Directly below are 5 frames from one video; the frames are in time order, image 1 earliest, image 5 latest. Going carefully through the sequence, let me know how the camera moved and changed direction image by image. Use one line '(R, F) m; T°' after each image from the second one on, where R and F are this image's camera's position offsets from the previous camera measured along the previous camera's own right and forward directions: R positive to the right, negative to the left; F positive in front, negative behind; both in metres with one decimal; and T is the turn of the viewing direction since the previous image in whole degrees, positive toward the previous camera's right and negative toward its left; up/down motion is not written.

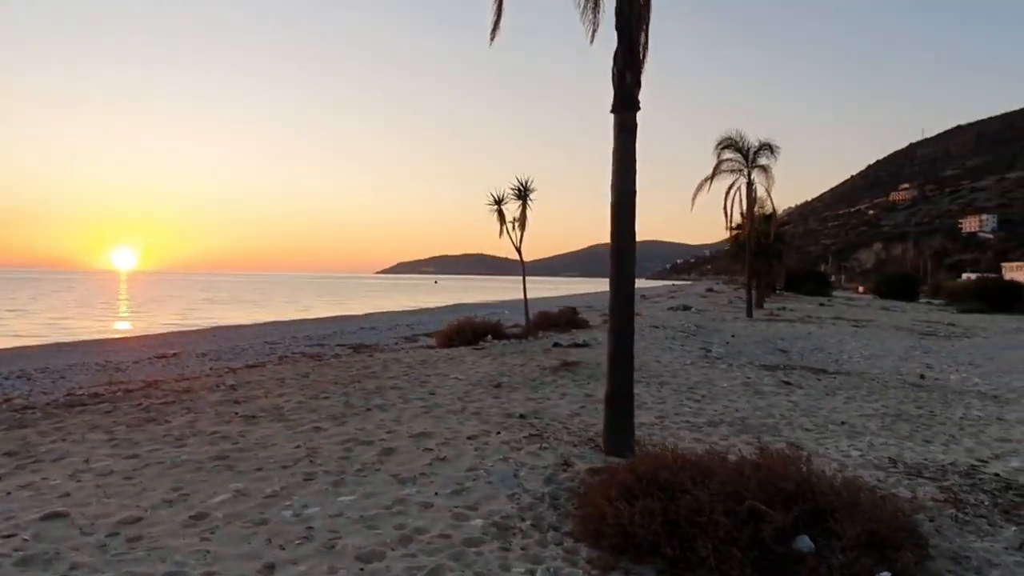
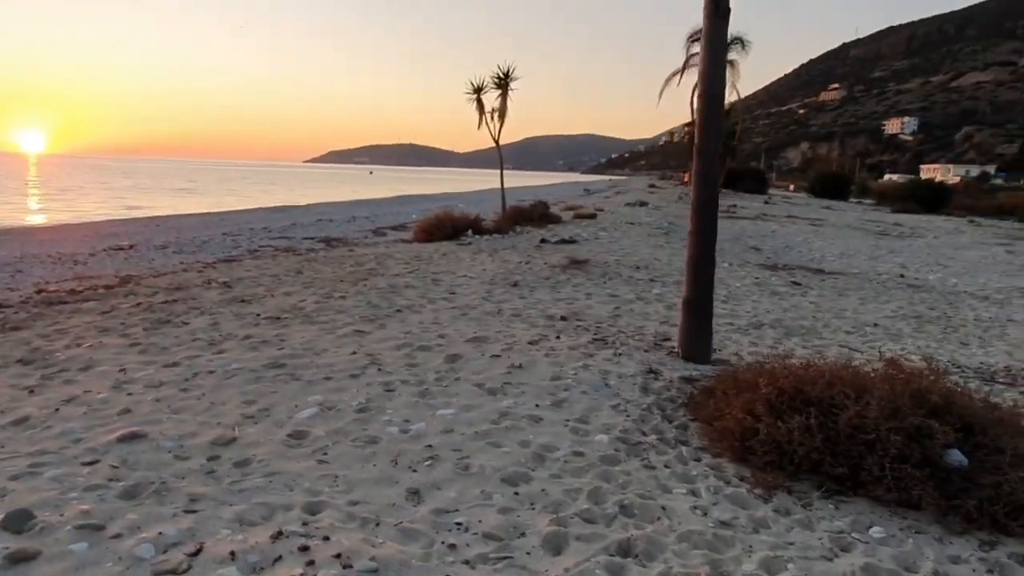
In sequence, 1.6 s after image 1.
(-1.0, +0.4) m; +5°
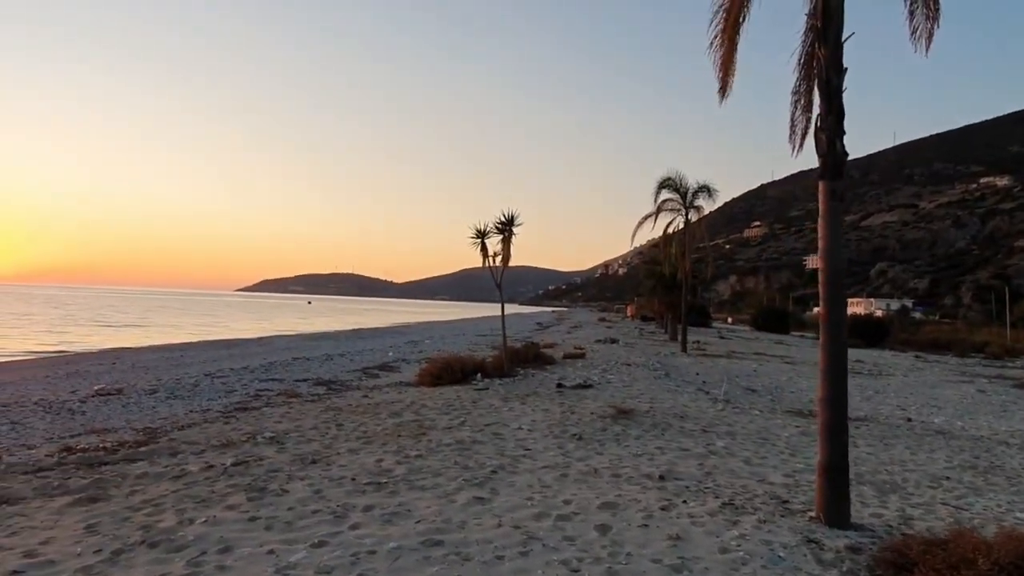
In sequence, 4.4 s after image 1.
(-1.5, -0.1) m; +5°
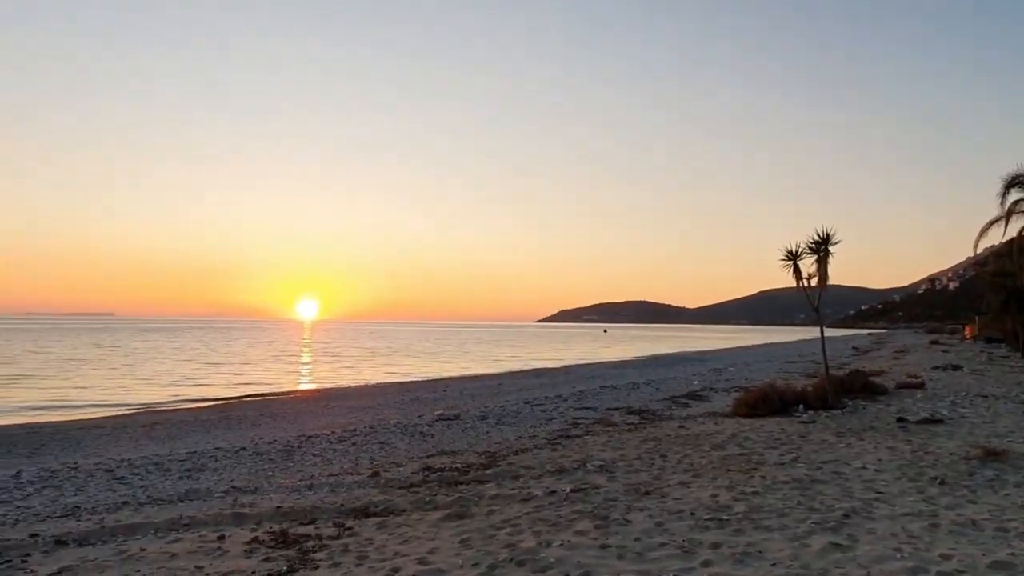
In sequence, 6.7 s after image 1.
(-0.3, -0.1) m; -22°
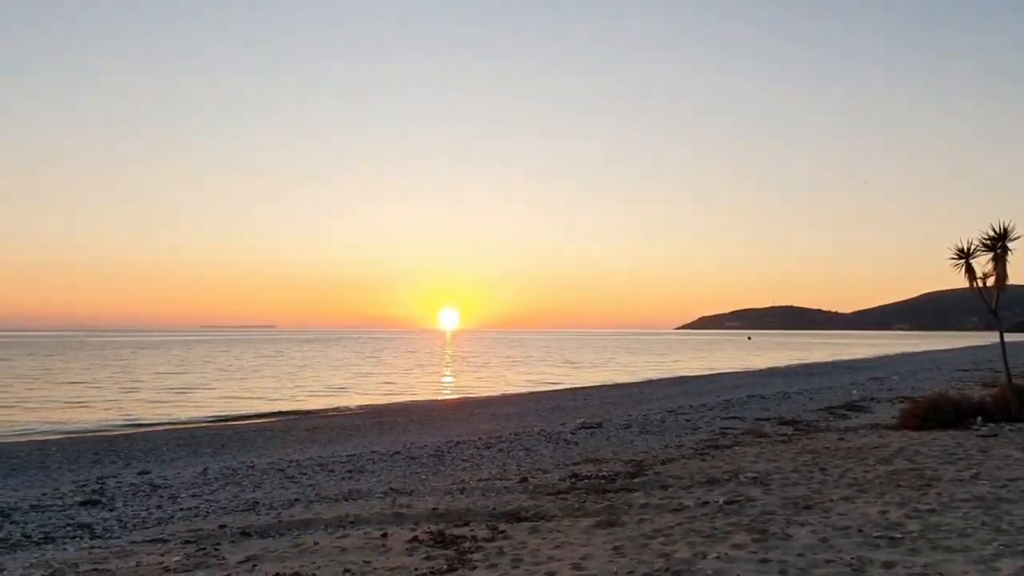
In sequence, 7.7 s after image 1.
(-0.1, -0.1) m; -11°
